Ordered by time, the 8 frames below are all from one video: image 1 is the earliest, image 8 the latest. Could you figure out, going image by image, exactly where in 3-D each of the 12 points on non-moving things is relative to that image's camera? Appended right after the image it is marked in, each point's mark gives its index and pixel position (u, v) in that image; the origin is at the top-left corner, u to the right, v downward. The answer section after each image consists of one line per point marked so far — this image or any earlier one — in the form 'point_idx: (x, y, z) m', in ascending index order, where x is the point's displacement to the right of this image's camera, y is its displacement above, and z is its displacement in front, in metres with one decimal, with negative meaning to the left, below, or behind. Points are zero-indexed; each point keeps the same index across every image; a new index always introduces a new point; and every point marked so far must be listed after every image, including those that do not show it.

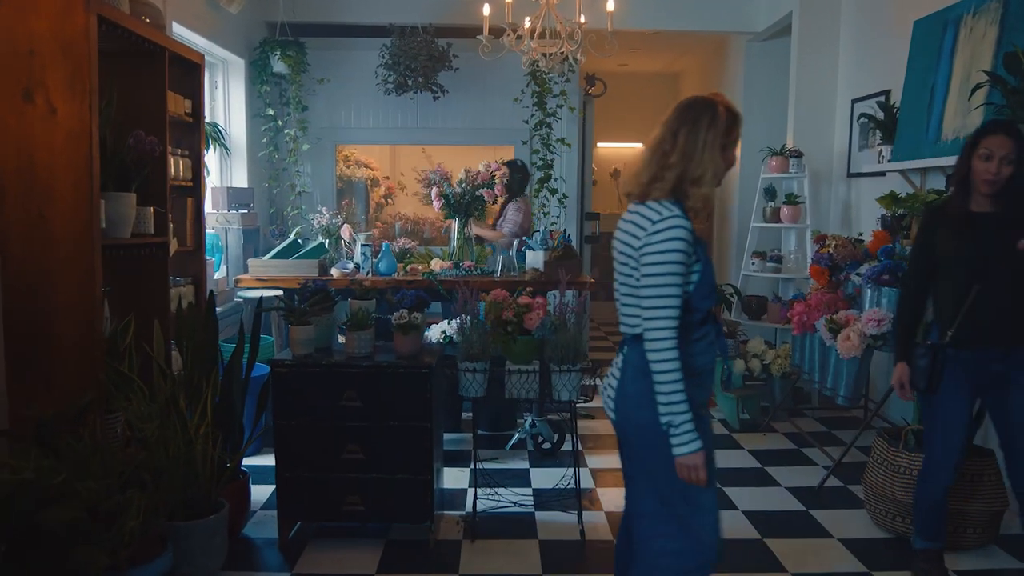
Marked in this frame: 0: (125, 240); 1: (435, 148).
0: (-1.2, +0.2, +2.8) m
1: (-0.5, +1.0, +6.1) m
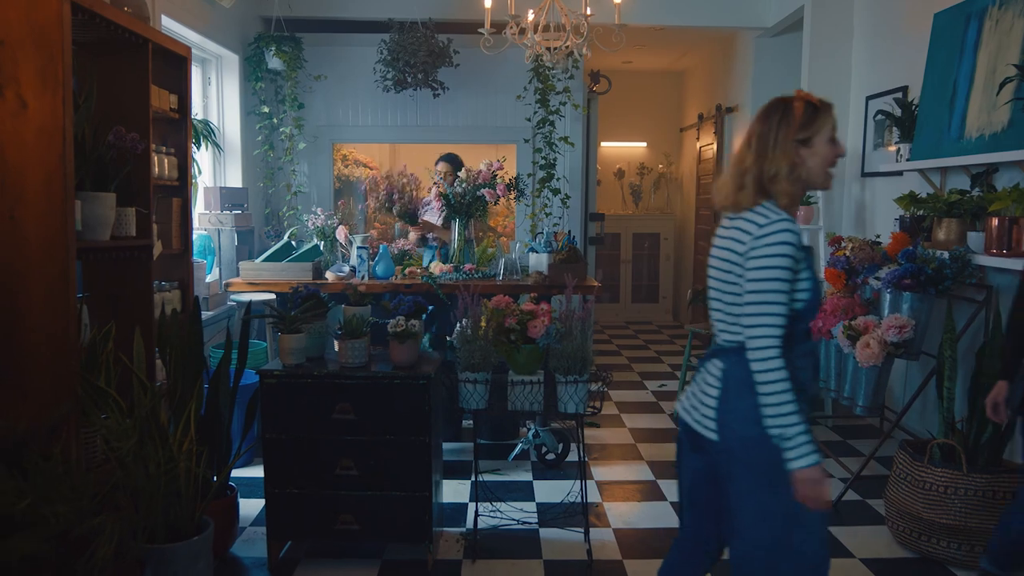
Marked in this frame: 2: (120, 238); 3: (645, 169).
0: (-1.2, +0.1, +2.6) m
1: (-0.5, +1.0, +5.9) m
2: (-1.2, +0.2, +2.8) m
3: (+1.3, +1.2, +8.6) m
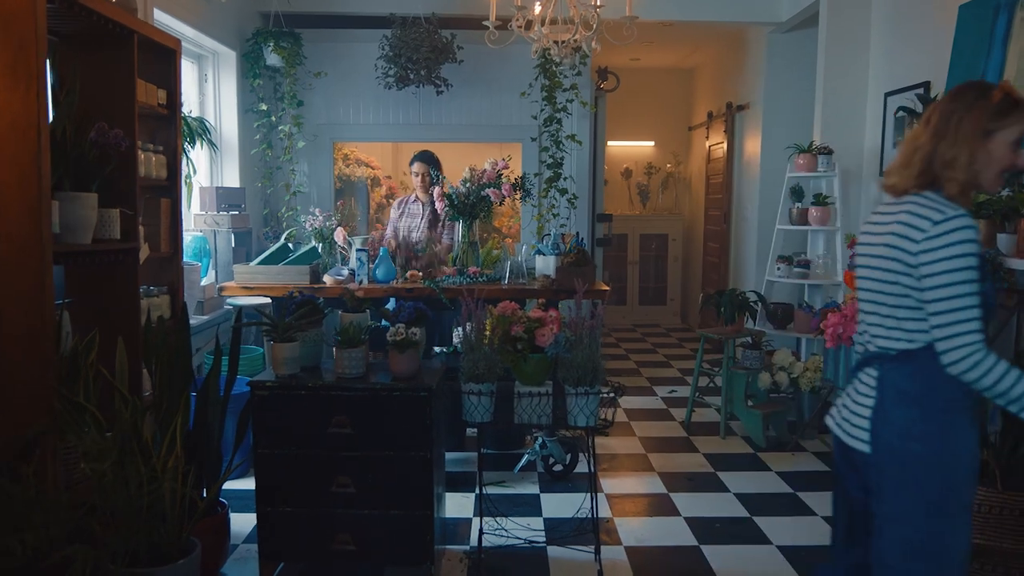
0: (-1.2, +0.1, +2.4) m
1: (-0.5, +0.9, +5.7) m
2: (-1.2, +0.1, +2.6) m
3: (+1.4, +1.2, +8.4) m
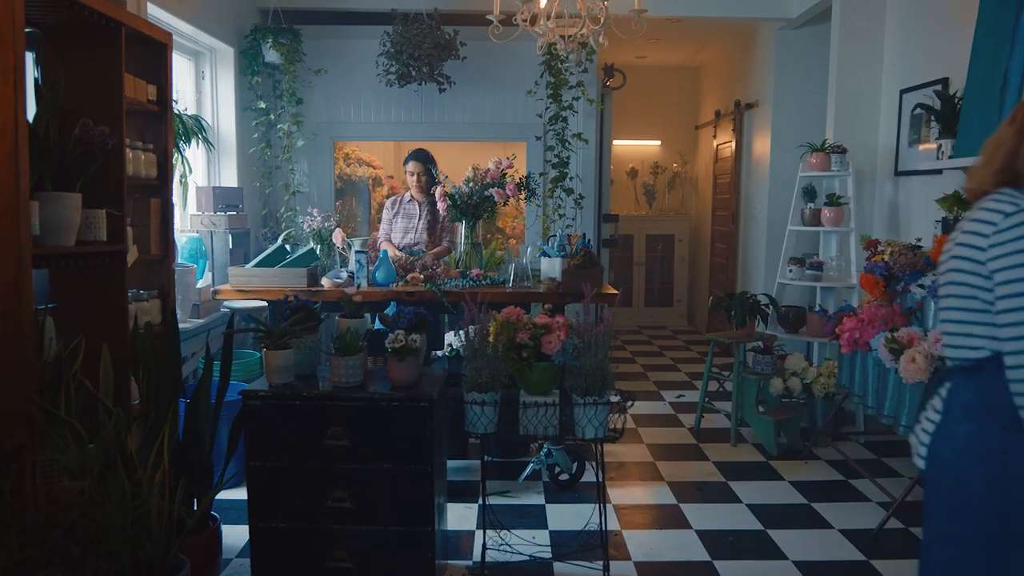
0: (-1.2, +0.1, +2.3) m
1: (-0.5, +0.9, +5.6) m
2: (-1.2, +0.1, +2.5) m
3: (+1.4, +1.1, +8.3) m
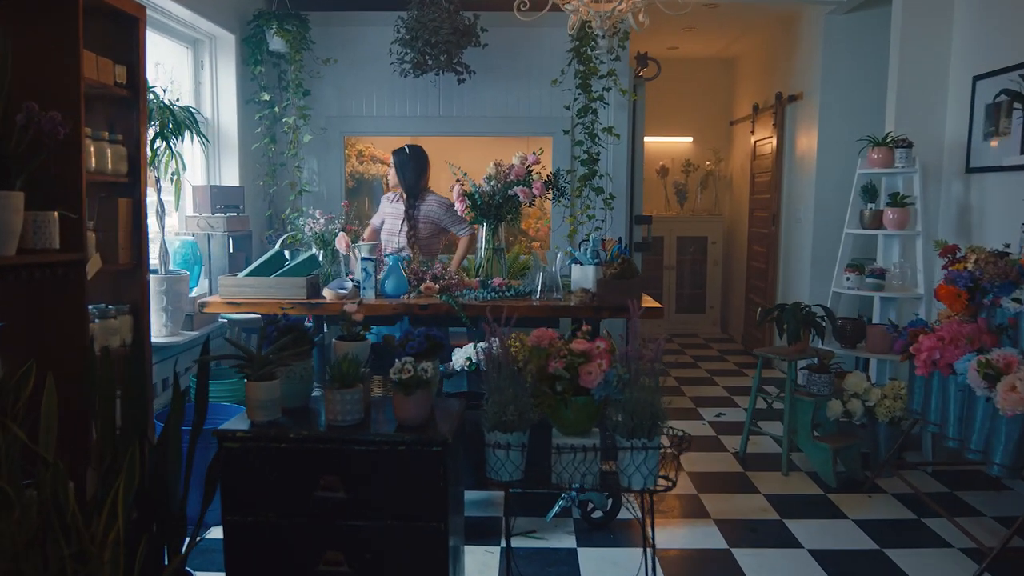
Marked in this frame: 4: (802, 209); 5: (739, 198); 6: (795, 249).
0: (-1.1, +0.1, +1.9) m
1: (-0.3, +0.9, +5.2) m
2: (-1.1, +0.1, +2.1) m
3: (+1.6, +1.1, +7.8) m
4: (+1.9, +0.5, +5.8) m
5: (+2.0, +0.8, +7.5) m
6: (+1.9, +0.3, +5.9) m
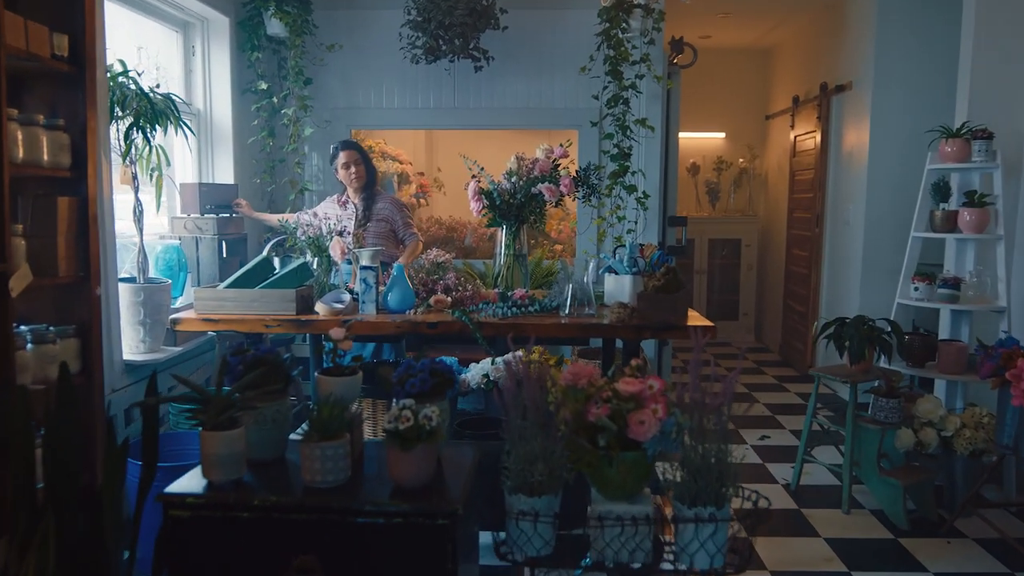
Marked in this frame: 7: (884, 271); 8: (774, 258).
0: (-1.1, 0.0, +1.5) m
1: (-0.2, +0.8, +4.7) m
2: (-1.1, 0.0, +1.6) m
3: (+1.8, +1.0, +7.3) m
4: (+2.1, +0.5, +5.3) m
5: (+2.1, +0.7, +7.0) m
6: (+2.1, +0.2, +5.4) m
7: (+2.2, +0.1, +5.1) m
8: (+2.1, +0.2, +7.0) m
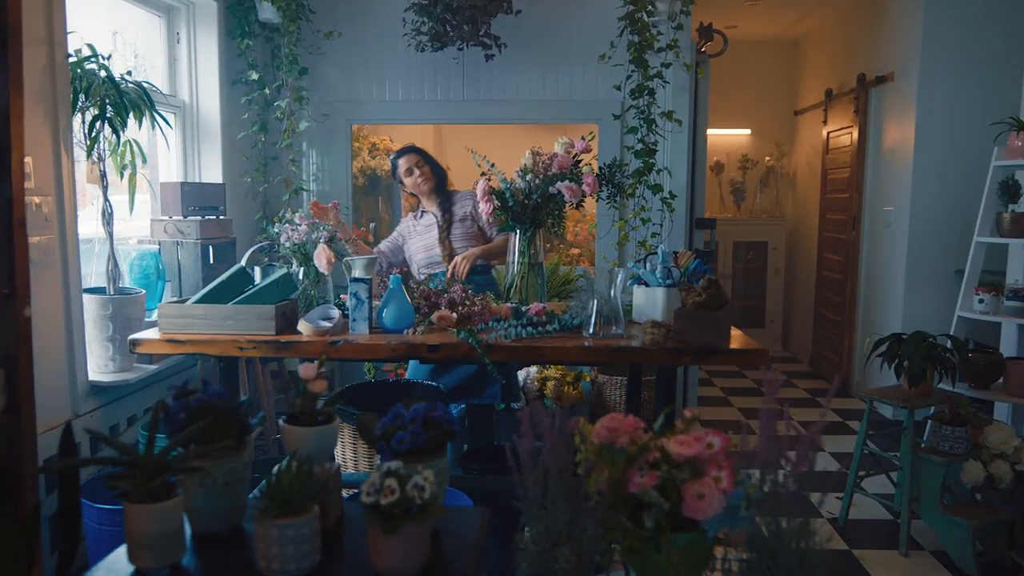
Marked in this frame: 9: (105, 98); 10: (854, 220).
0: (-1.0, 0.0, +1.1) m
1: (-0.1, +0.8, +4.4) m
2: (-1.1, 0.0, +1.3) m
3: (+1.9, +1.0, +6.9) m
4: (+2.1, +0.4, +4.9) m
5: (+2.2, +0.7, +6.6) m
6: (+2.1, +0.2, +5.0) m
7: (+2.2, +0.1, +4.6) m
8: (+2.2, +0.2, +6.6) m
9: (-1.3, +0.6, +2.8) m
10: (+2.1, +0.4, +5.4) m
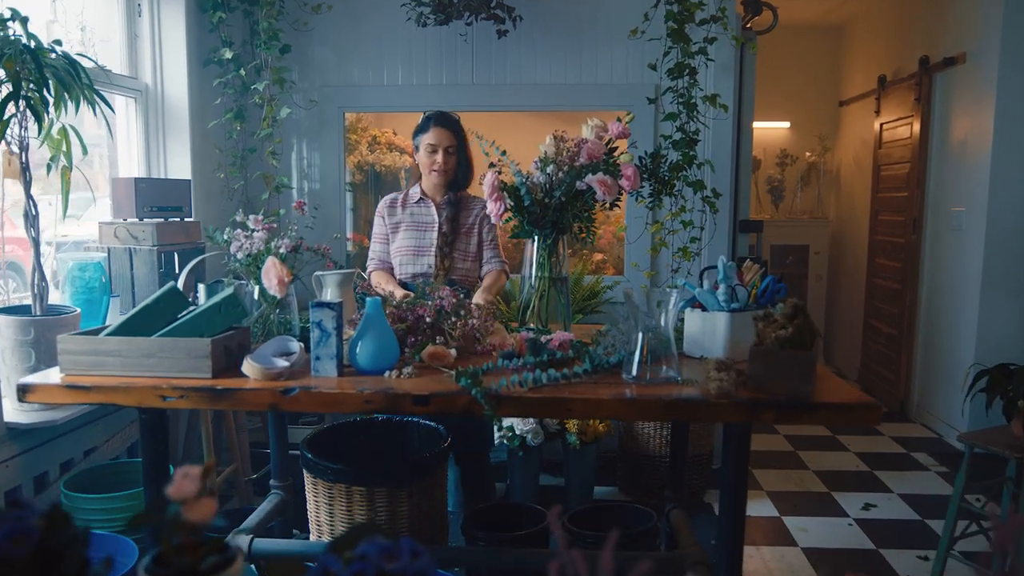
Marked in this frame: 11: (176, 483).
0: (-1.0, -0.1, +0.5) m
1: (-0.1, +0.7, +3.8) m
2: (-1.0, 0.0, +0.7) m
3: (+2.0, +0.9, +6.3) m
4: (+2.2, +0.4, +4.3) m
5: (+2.3, +0.6, +6.0) m
6: (+2.2, +0.1, +4.4) m
7: (+2.3, 0.0, +4.0) m
8: (+2.3, +0.1, +6.0) m
9: (-1.3, +0.6, +2.3) m
10: (+2.2, +0.4, +4.8) m
11: (-0.3, -0.2, +0.8) m
